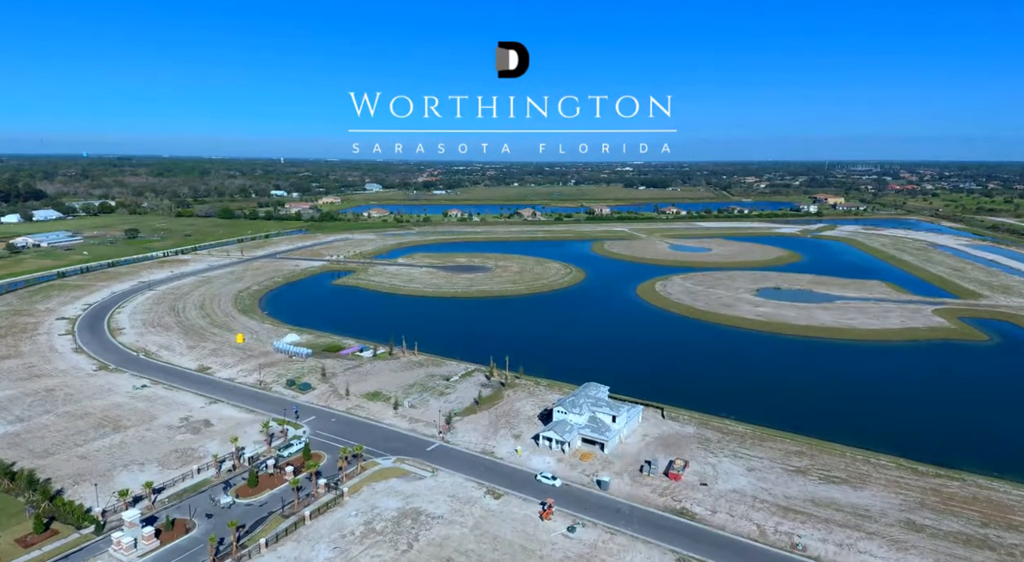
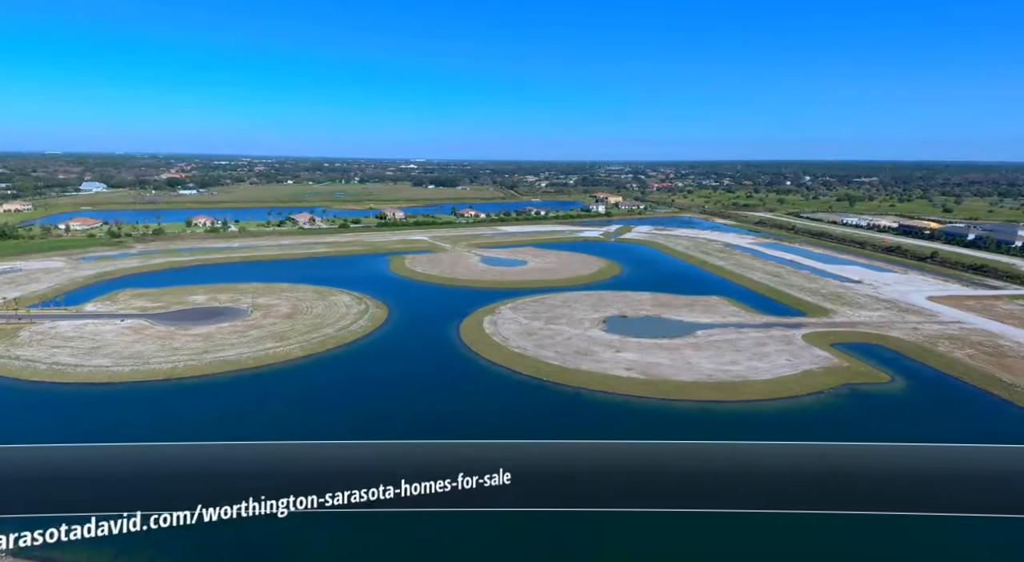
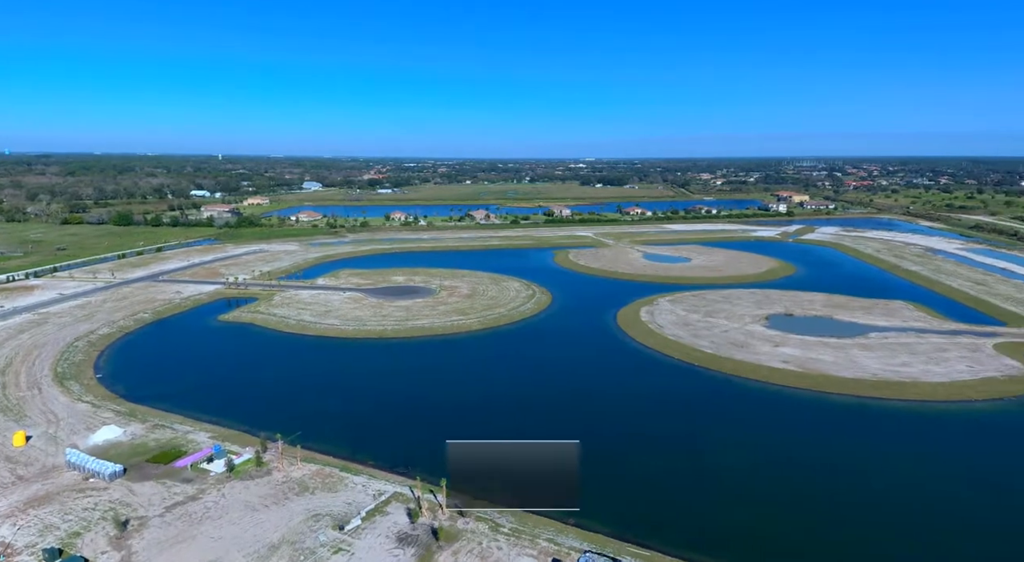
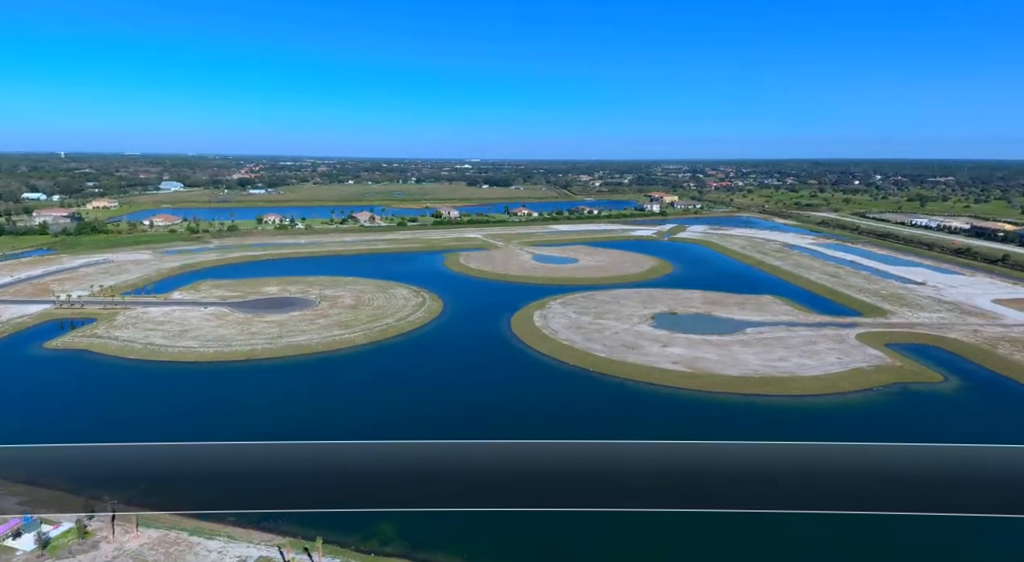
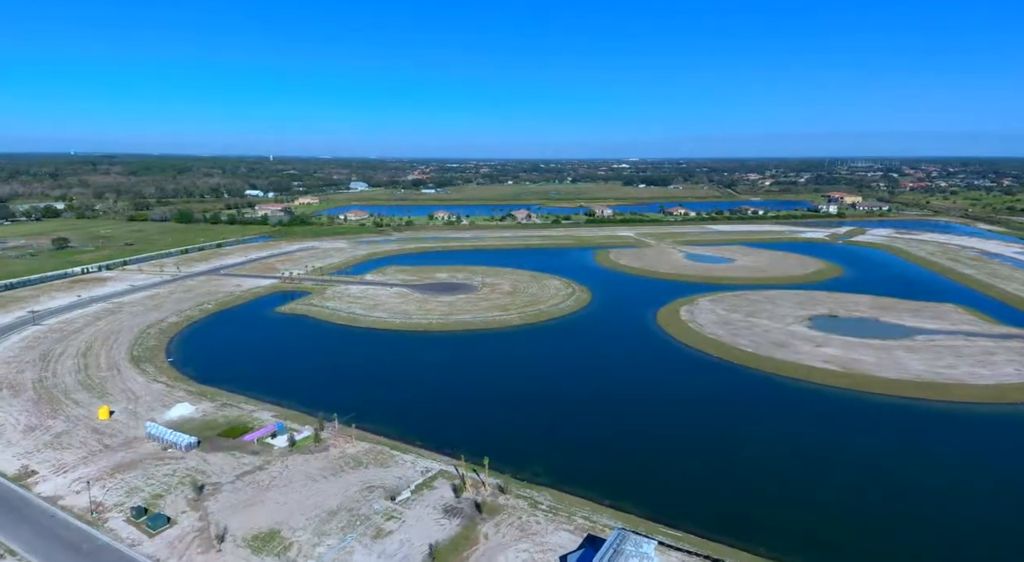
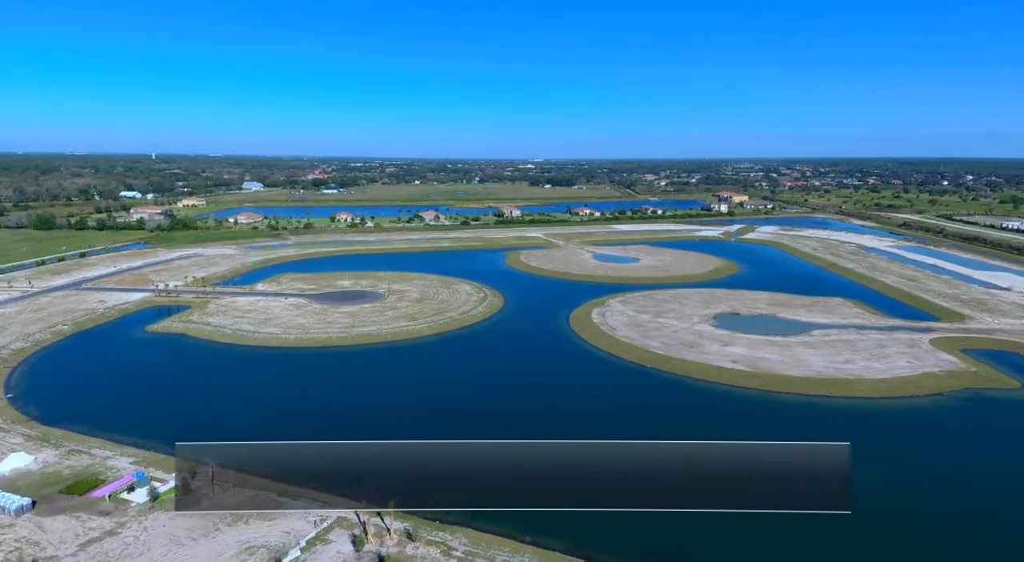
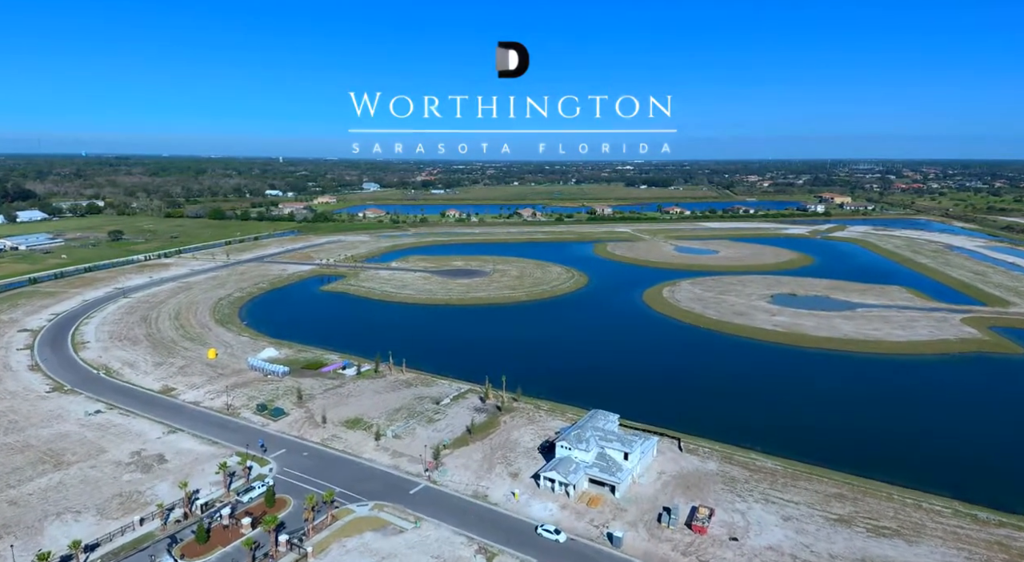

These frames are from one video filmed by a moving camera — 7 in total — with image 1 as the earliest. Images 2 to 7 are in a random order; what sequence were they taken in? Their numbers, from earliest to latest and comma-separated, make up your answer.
7, 5, 3, 6, 4, 2
